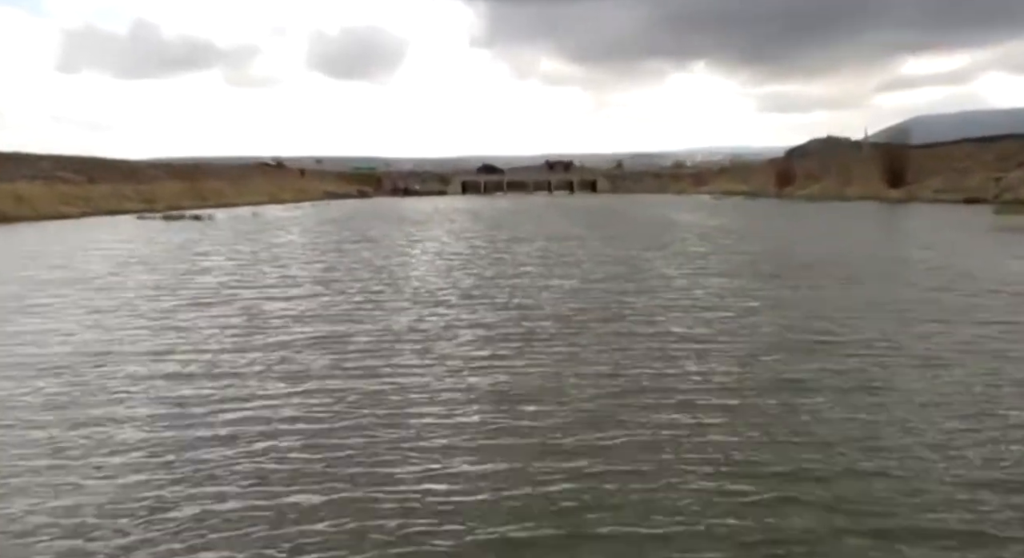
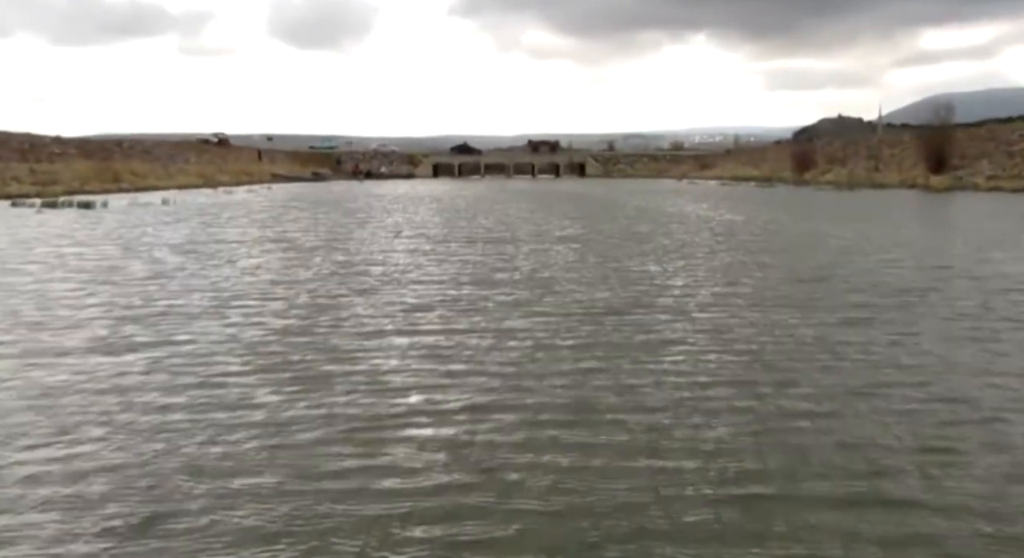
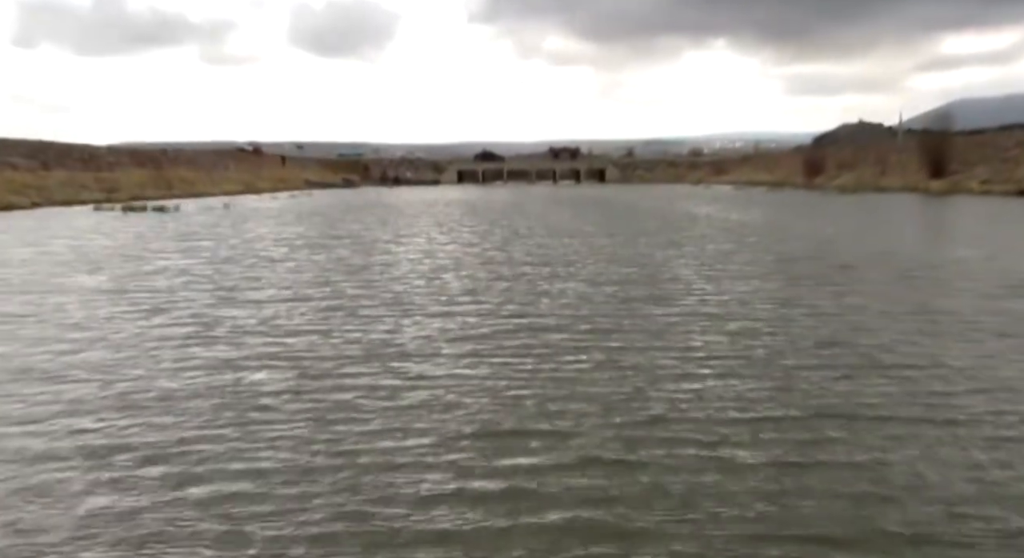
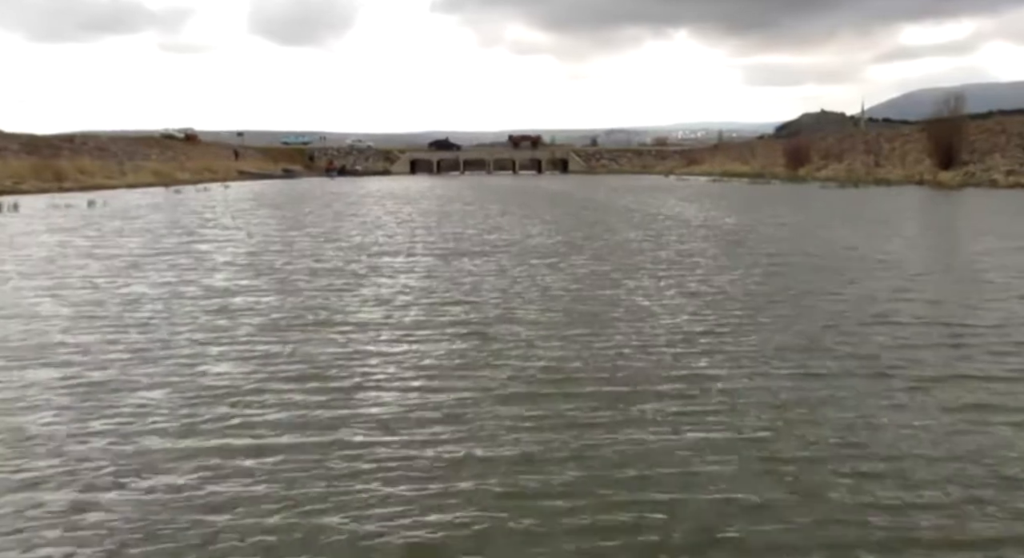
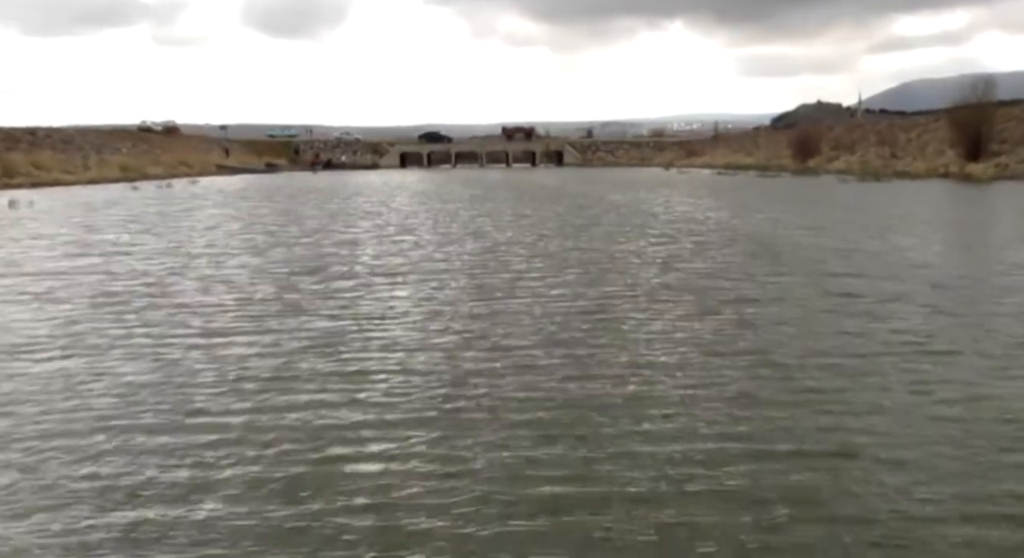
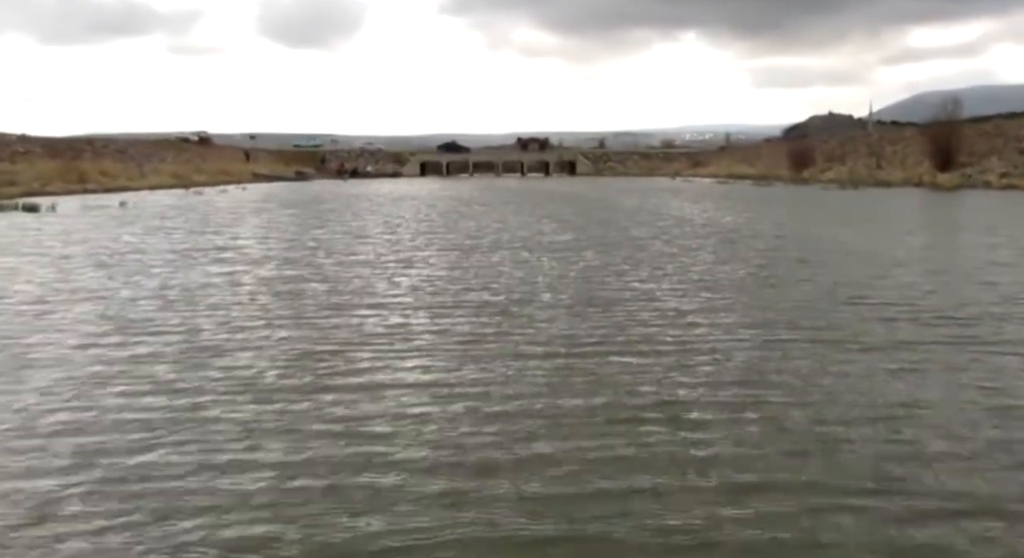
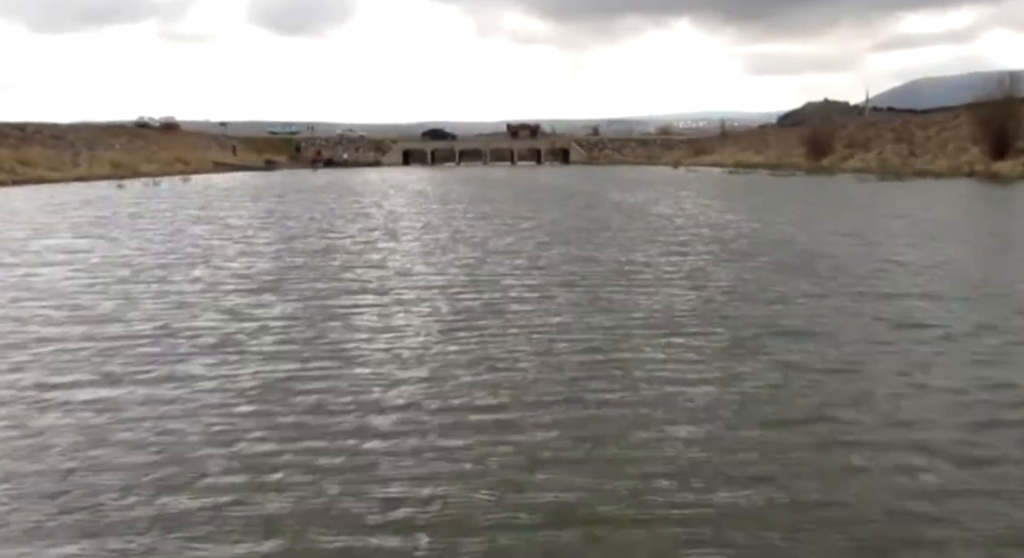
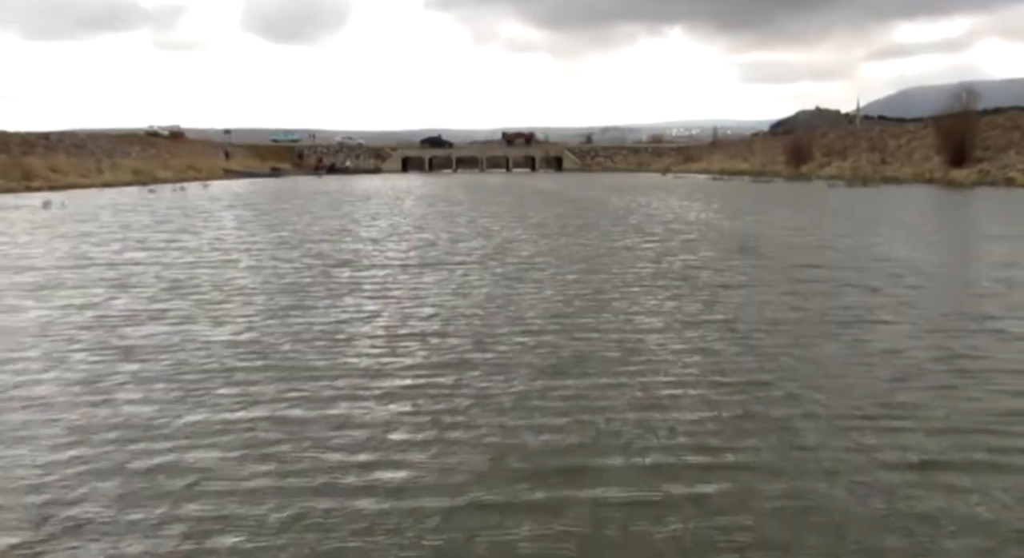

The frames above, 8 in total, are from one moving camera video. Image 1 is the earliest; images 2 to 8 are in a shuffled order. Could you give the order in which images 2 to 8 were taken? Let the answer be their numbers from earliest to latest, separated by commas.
3, 2, 6, 4, 8, 5, 7
